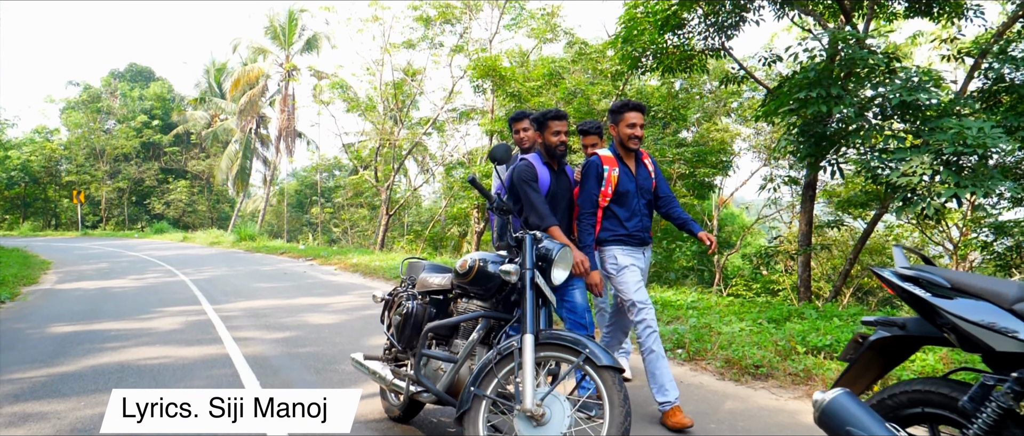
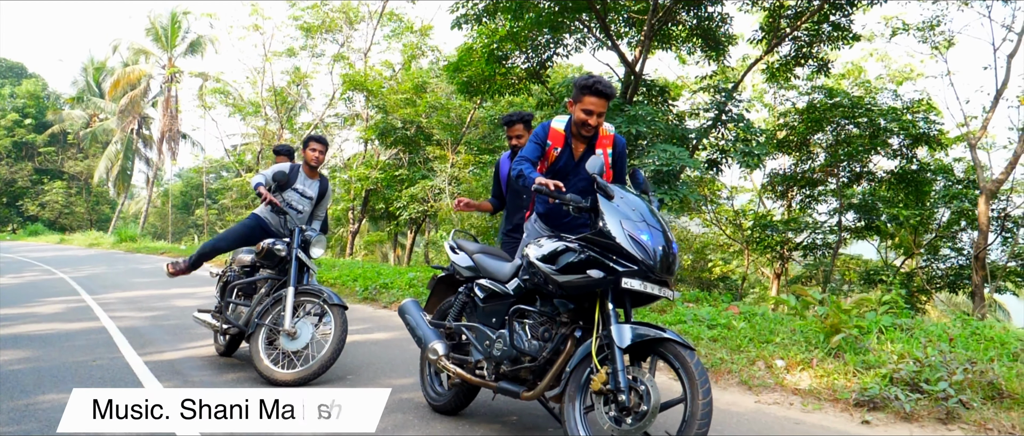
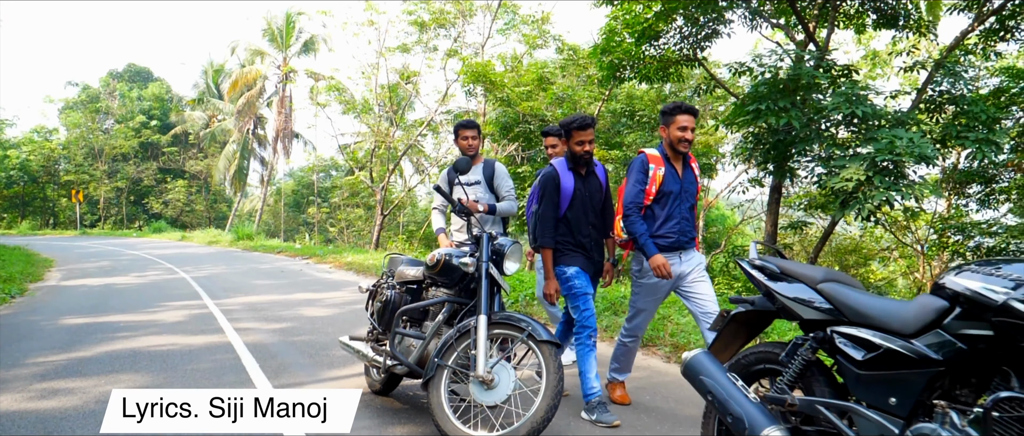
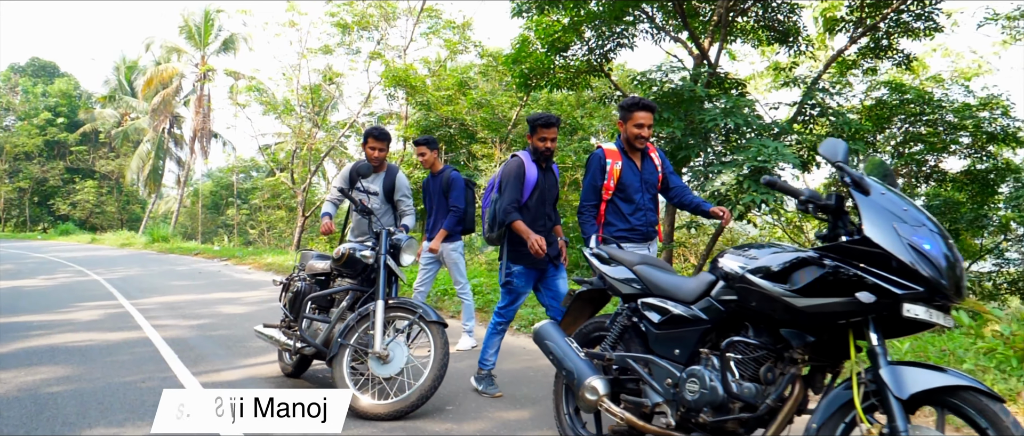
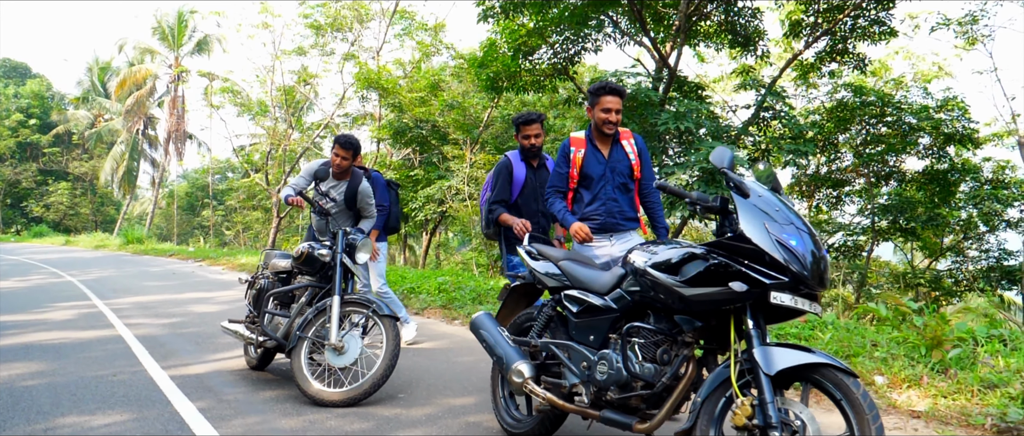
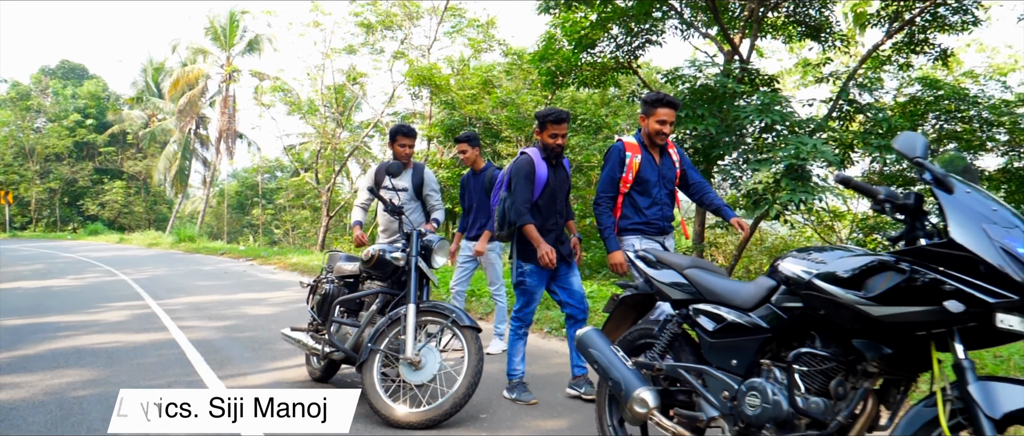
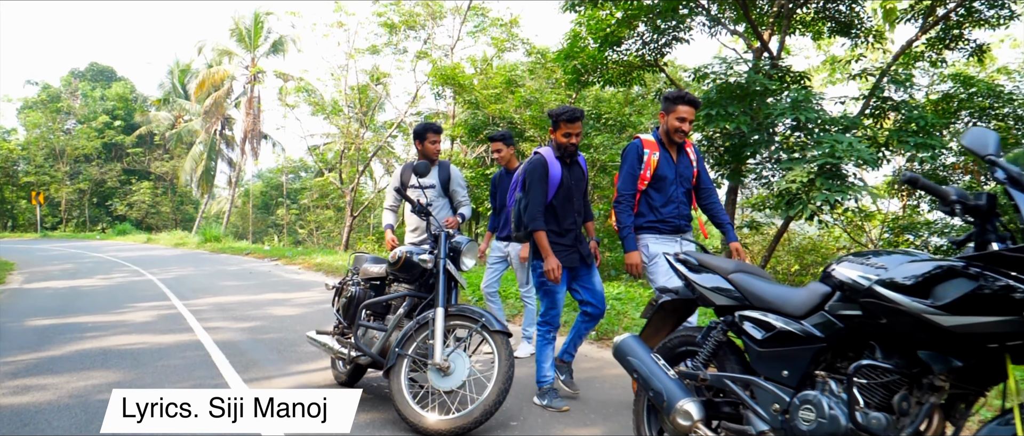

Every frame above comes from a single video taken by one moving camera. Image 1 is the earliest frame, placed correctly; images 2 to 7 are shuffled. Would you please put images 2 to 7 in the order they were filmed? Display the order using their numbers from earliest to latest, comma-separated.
3, 7, 6, 4, 5, 2
